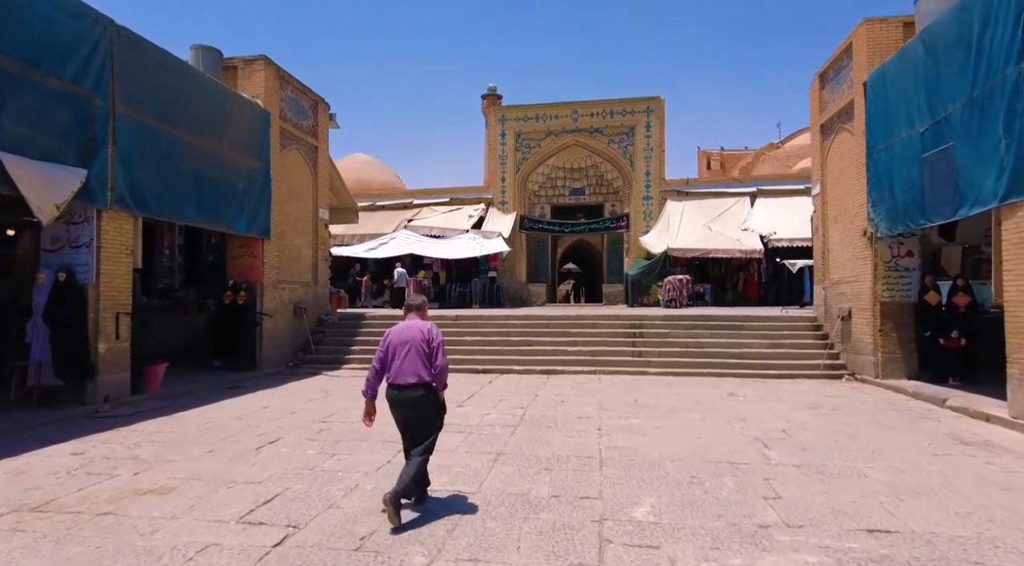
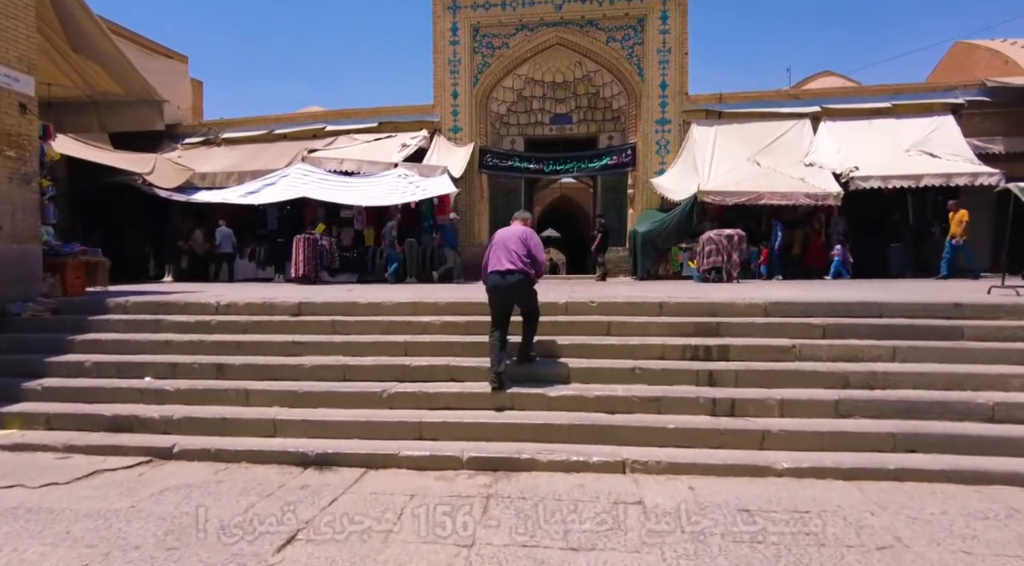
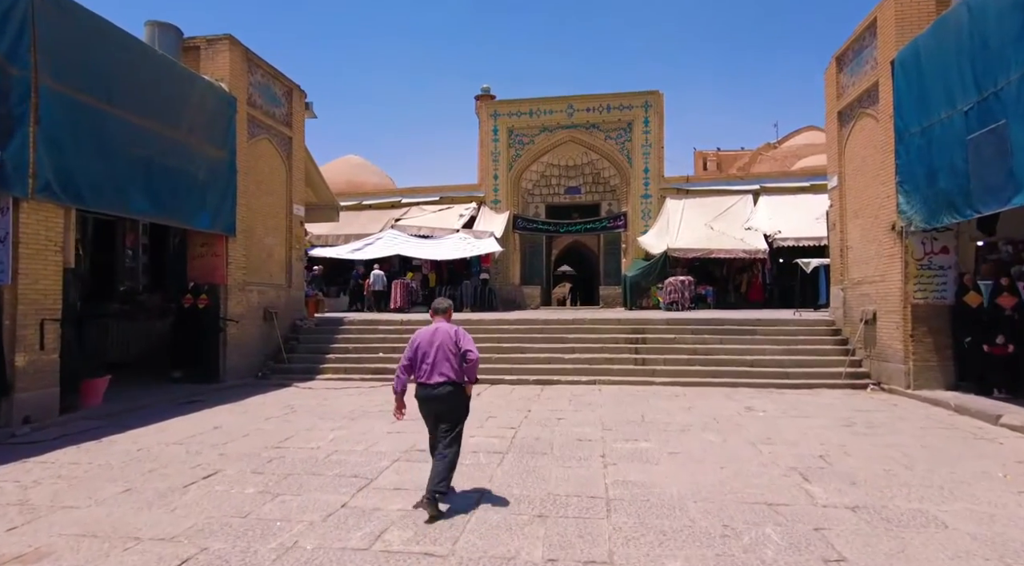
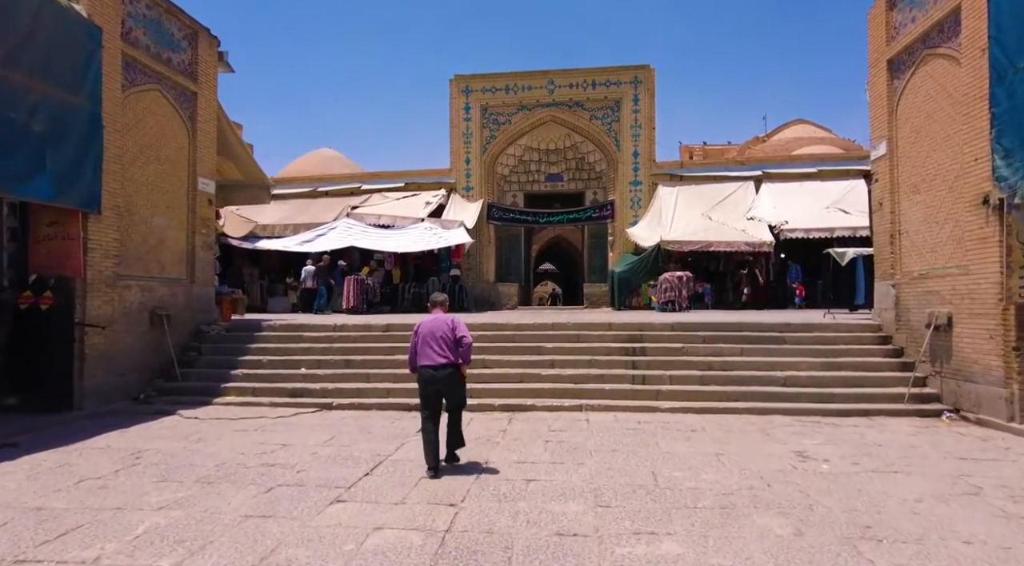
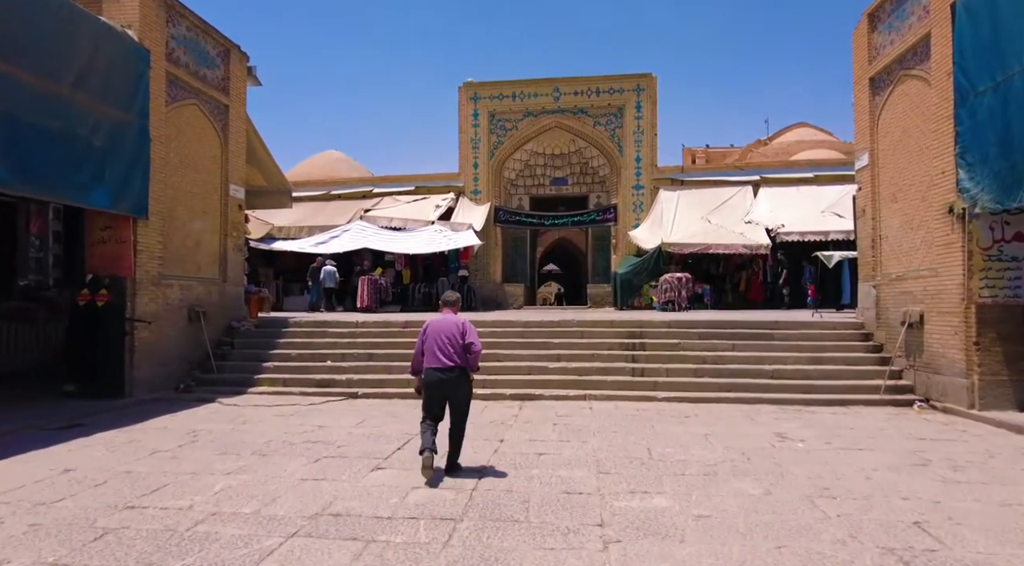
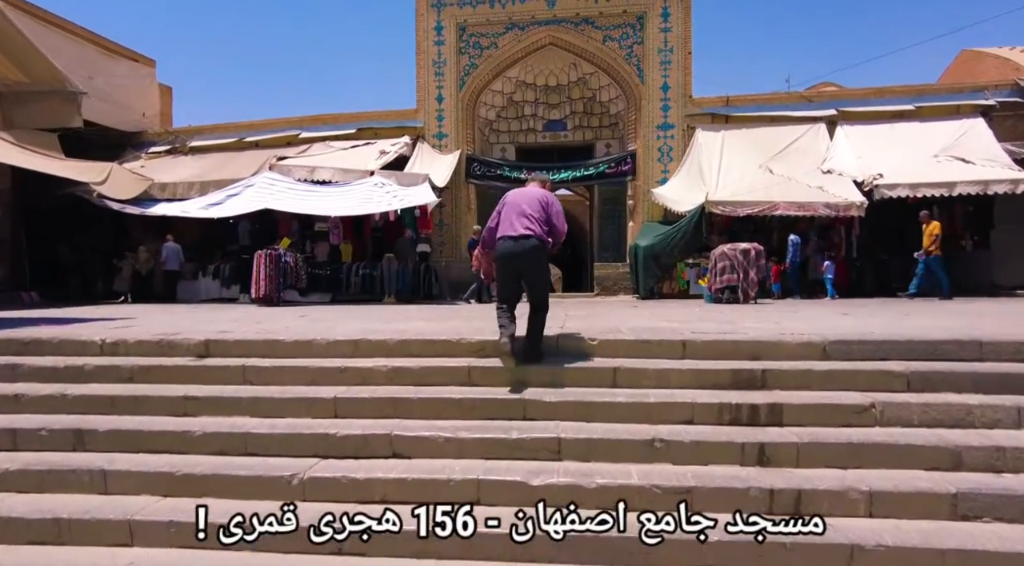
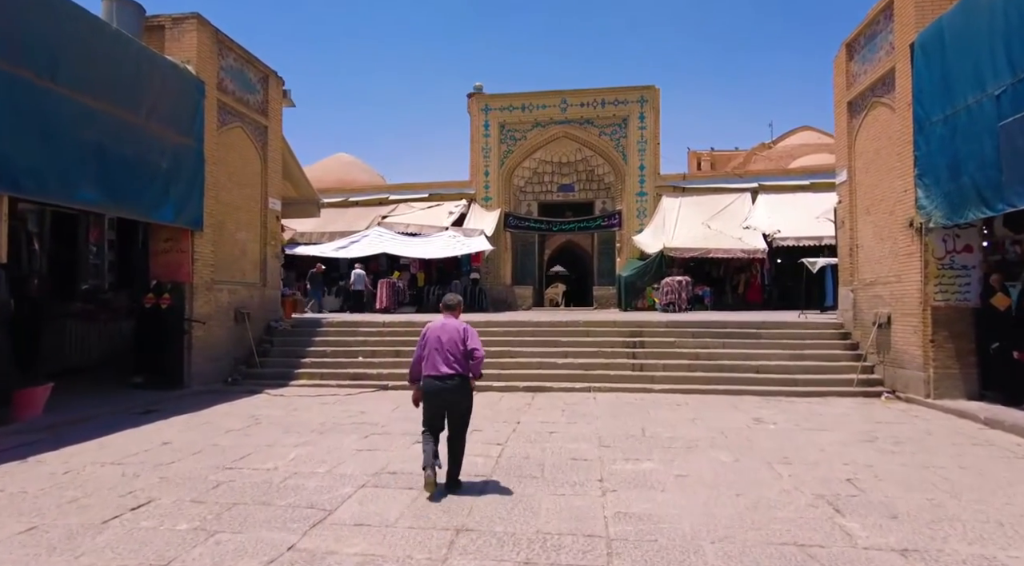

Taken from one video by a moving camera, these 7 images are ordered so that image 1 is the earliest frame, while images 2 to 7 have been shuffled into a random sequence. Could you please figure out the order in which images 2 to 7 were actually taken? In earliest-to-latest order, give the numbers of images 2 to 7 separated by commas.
3, 7, 5, 4, 2, 6
